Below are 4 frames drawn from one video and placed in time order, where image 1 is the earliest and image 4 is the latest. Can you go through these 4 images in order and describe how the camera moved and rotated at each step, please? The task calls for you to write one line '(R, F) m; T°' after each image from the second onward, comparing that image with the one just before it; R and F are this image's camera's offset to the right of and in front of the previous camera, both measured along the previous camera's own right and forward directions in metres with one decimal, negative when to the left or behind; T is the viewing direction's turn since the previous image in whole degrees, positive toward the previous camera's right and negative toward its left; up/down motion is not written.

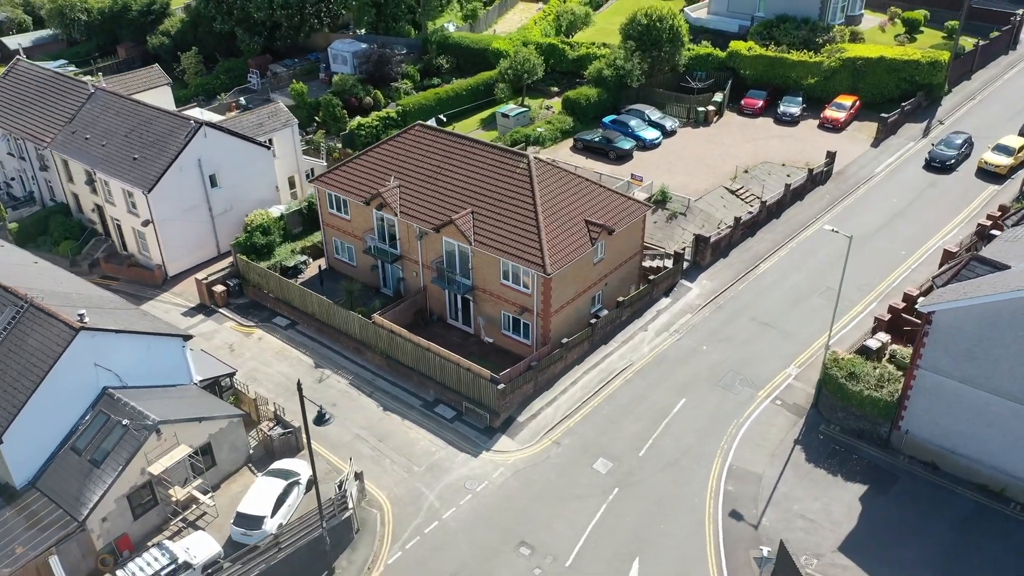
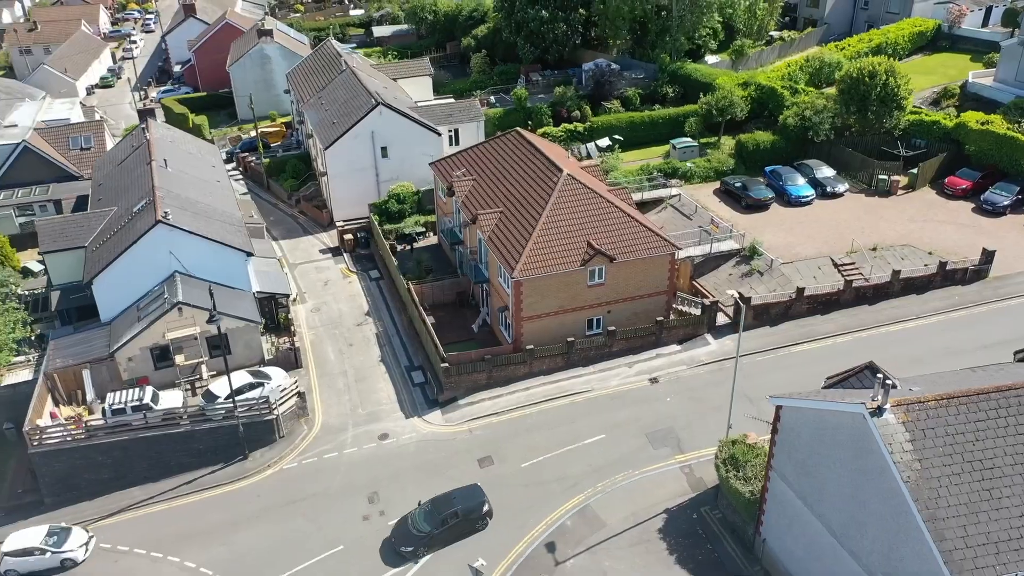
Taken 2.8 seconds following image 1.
(+18.9, +2.3) m; -28°
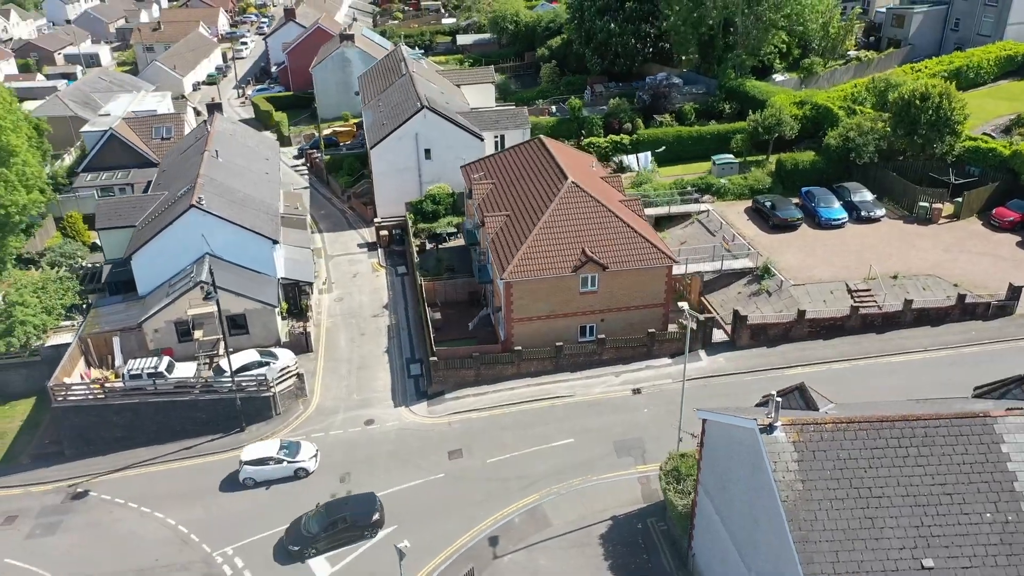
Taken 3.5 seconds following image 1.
(+5.6, -0.5) m; -8°
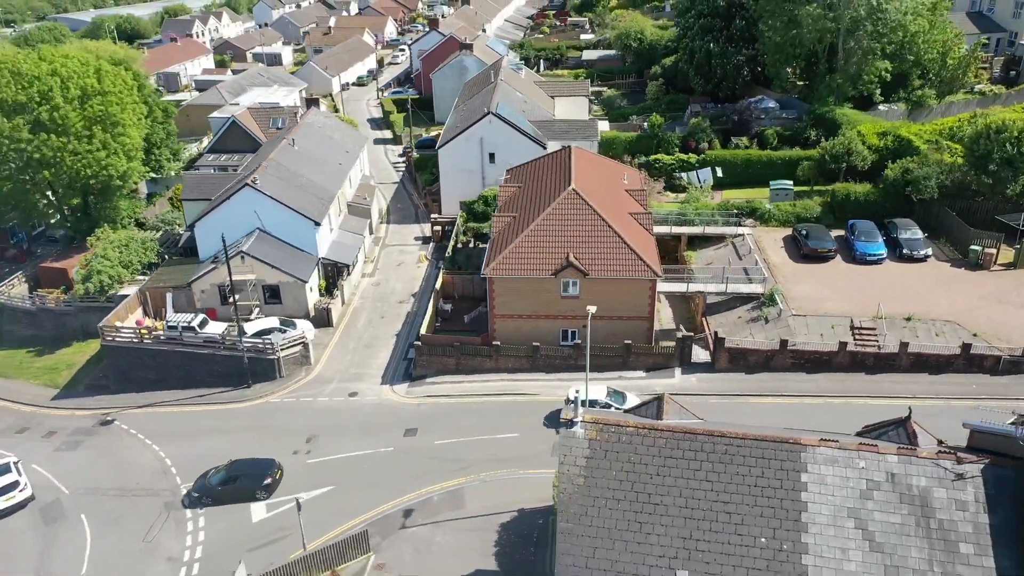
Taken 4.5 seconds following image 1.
(+9.3, -0.5) m; -12°
